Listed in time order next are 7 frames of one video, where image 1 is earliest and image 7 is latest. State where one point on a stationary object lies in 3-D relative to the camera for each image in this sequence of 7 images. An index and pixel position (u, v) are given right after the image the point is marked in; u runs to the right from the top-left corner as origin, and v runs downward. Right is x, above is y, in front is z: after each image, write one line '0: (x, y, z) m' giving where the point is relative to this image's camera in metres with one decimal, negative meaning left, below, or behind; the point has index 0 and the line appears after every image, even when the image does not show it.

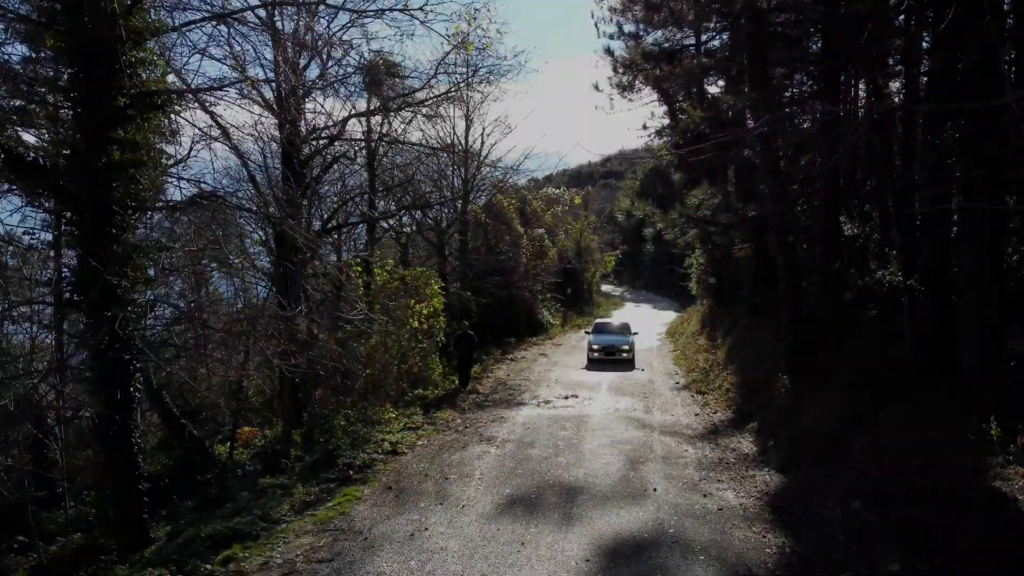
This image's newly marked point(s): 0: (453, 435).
0: (-1.0, -2.4, +12.8) m
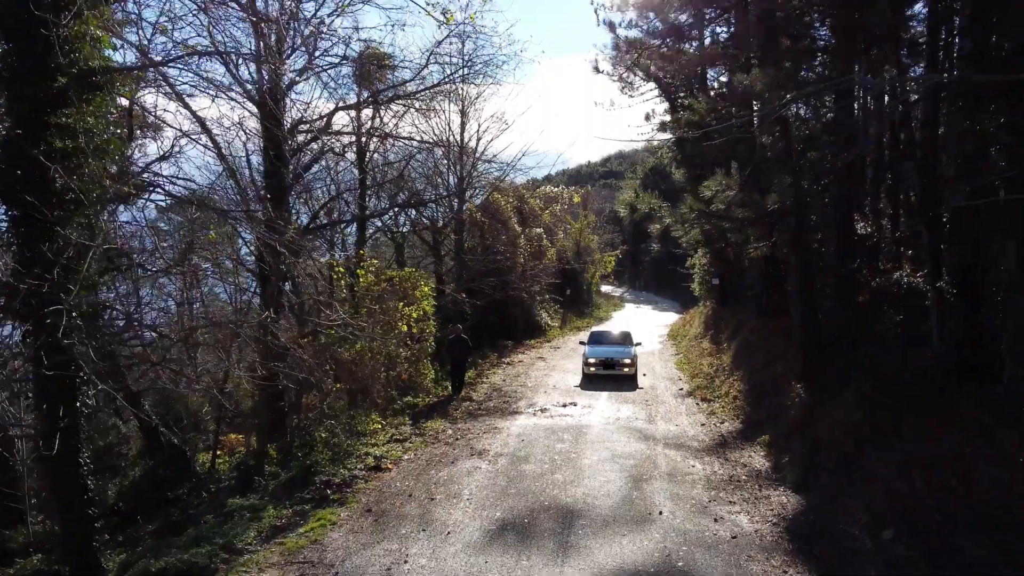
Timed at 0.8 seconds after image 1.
0: (-1.1, -2.4, +12.0) m
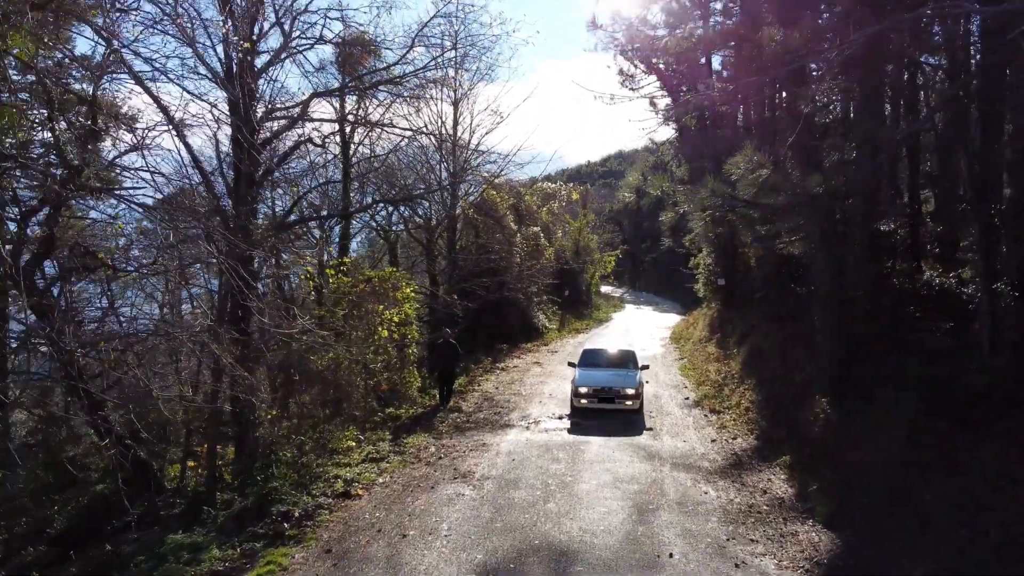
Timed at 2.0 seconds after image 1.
0: (-1.2, -2.4, +10.7) m
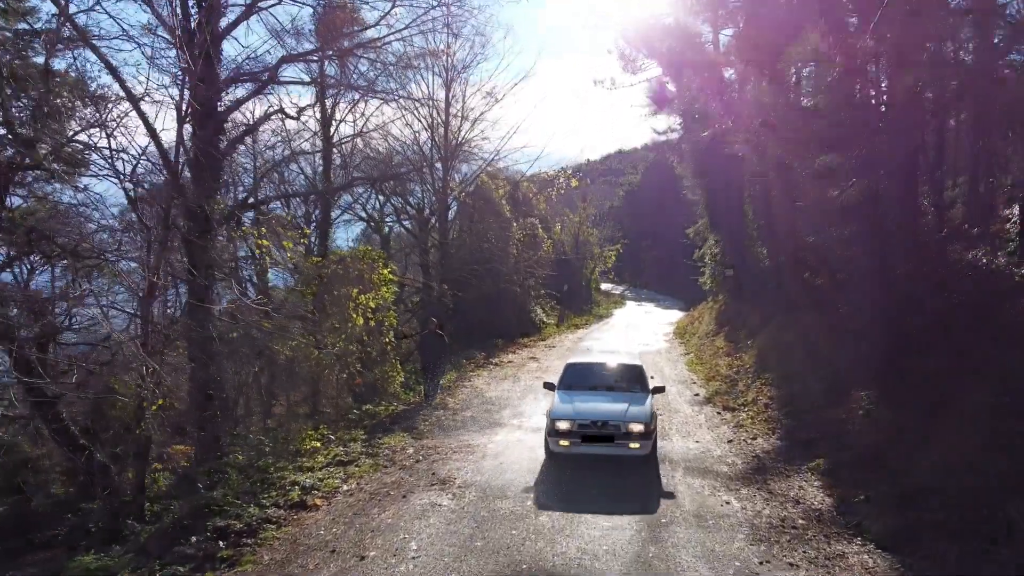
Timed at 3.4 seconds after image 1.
0: (-1.3, -2.1, +9.2) m
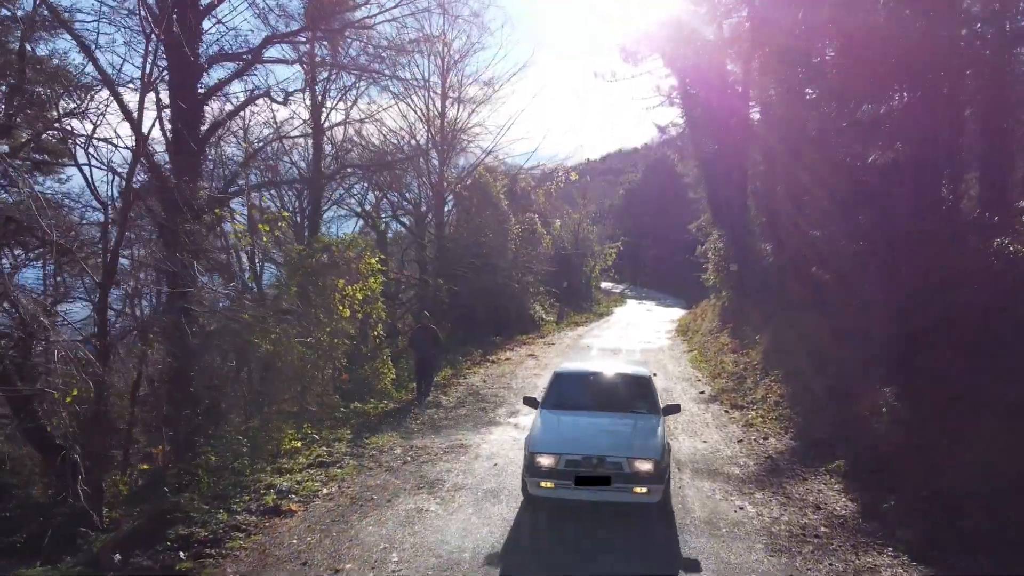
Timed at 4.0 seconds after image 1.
0: (-1.4, -2.0, +8.6) m
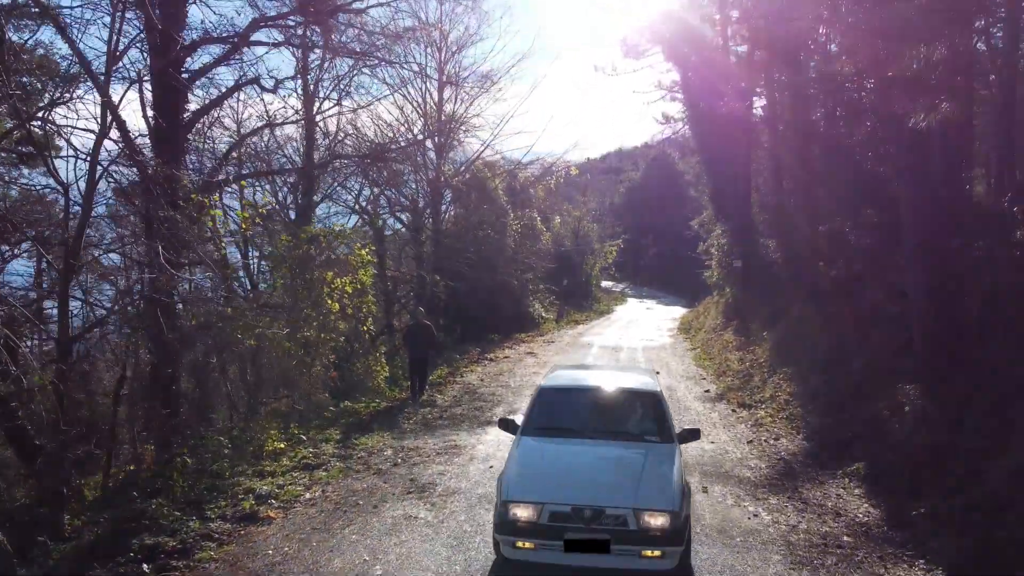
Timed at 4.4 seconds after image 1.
0: (-1.4, -1.9, +8.0) m
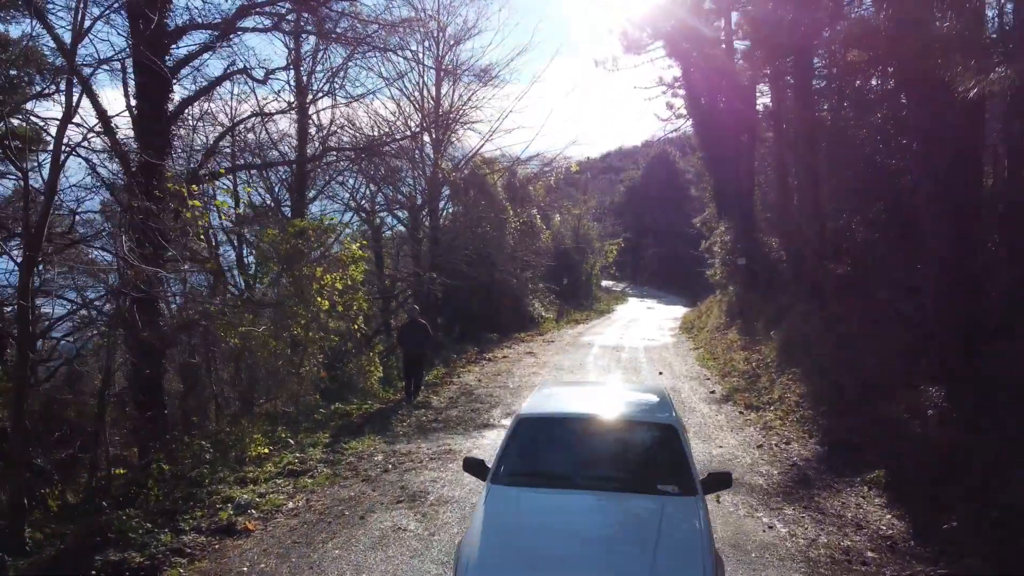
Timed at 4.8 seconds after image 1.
0: (-1.5, -1.9, +7.6) m
